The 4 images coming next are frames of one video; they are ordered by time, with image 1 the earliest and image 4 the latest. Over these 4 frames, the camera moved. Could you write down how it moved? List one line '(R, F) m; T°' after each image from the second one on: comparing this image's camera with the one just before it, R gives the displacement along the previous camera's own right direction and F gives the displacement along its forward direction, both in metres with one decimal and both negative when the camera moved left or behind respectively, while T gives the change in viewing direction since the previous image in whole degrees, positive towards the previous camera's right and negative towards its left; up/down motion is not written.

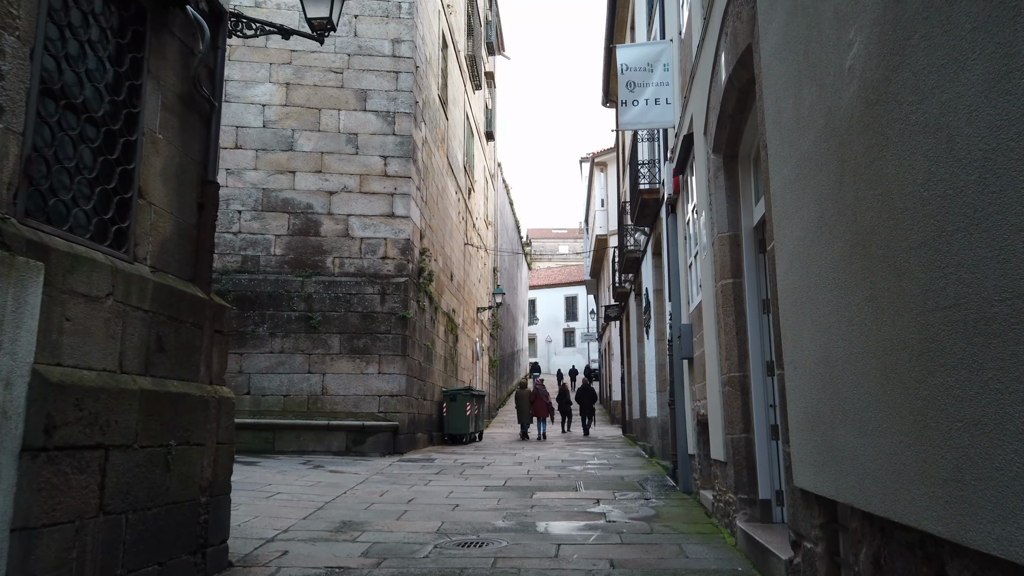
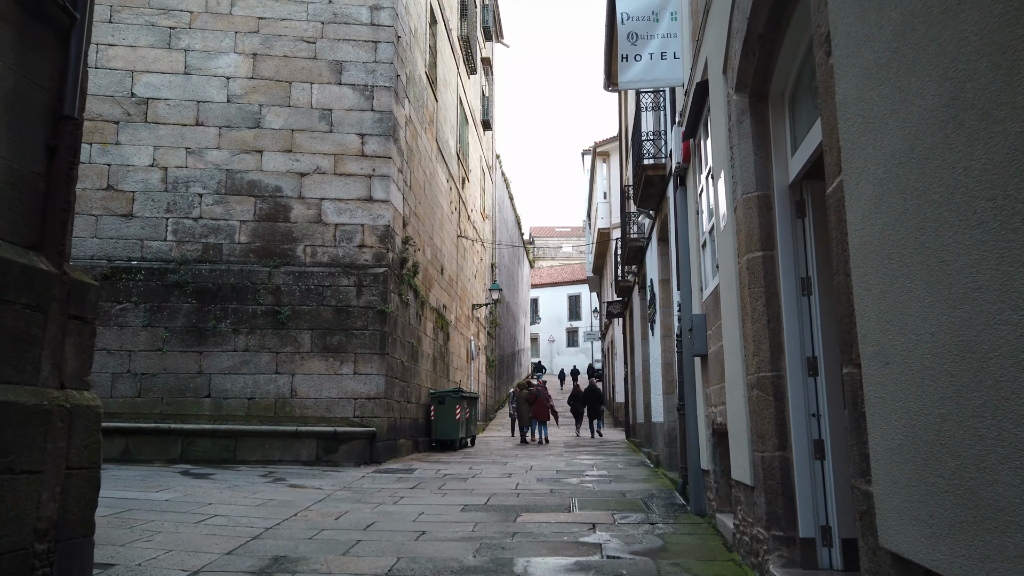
(+0.2, +1.2) m; 0°
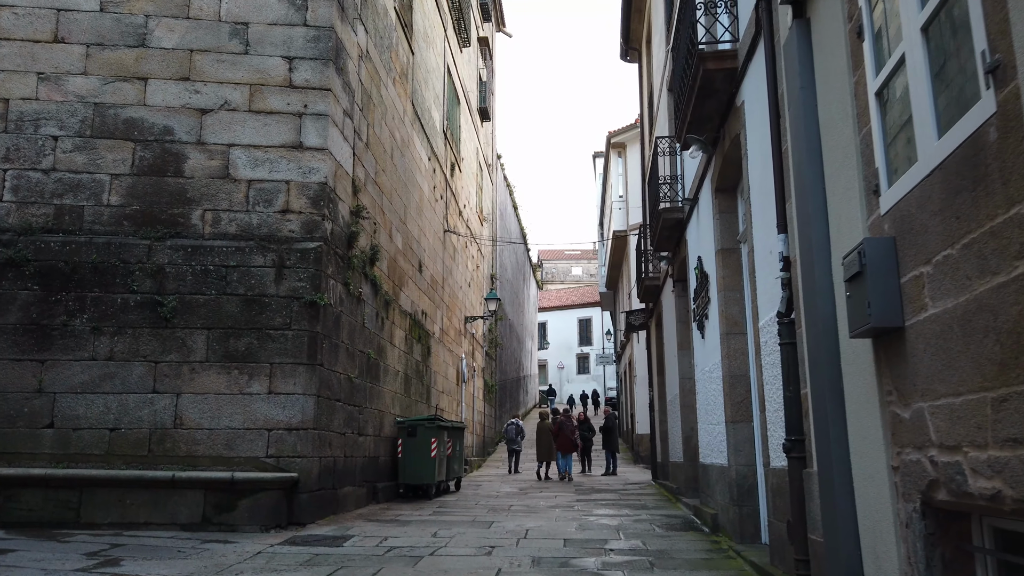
(+0.2, +3.5) m; -1°
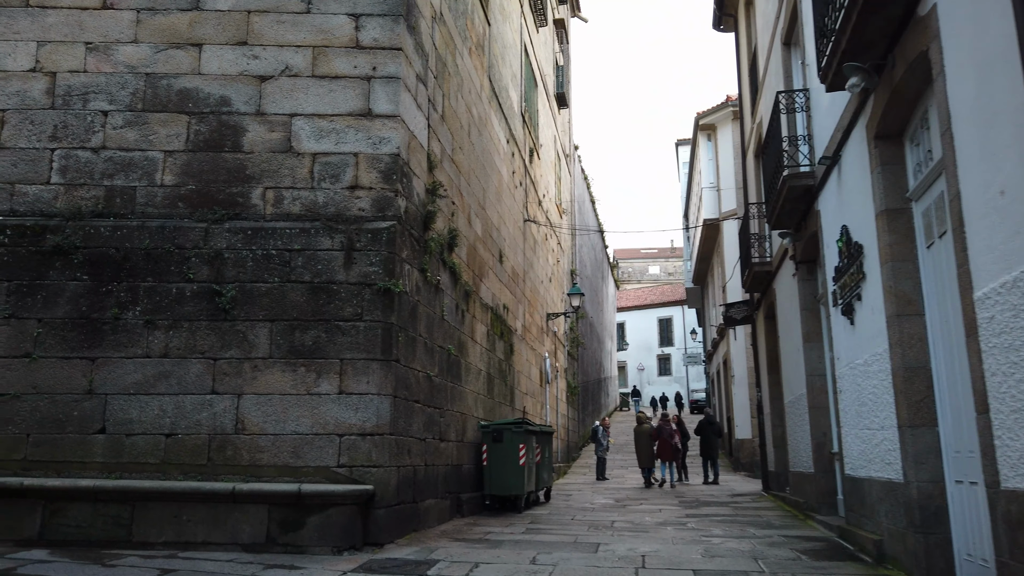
(-0.3, +1.2) m; -5°
